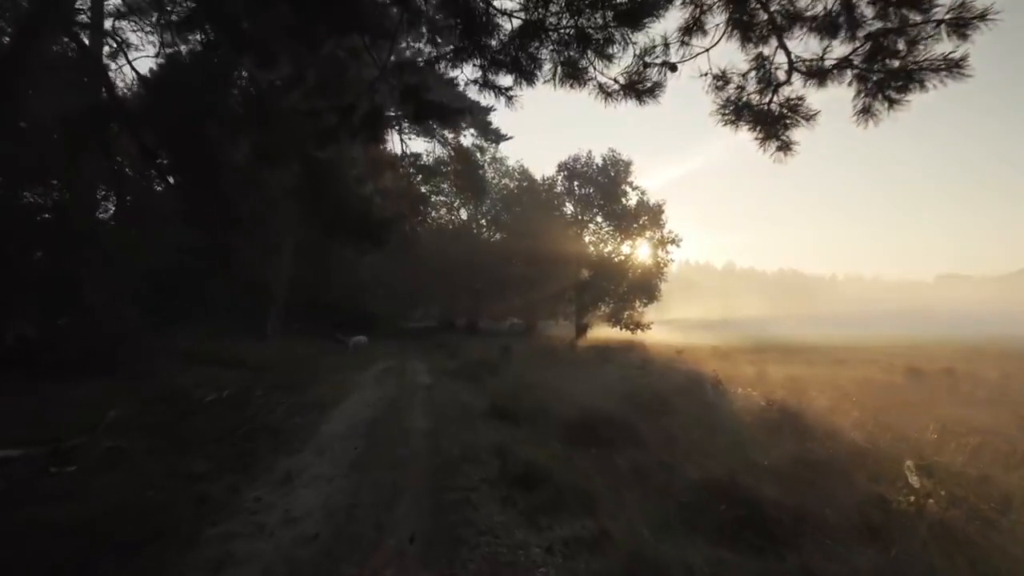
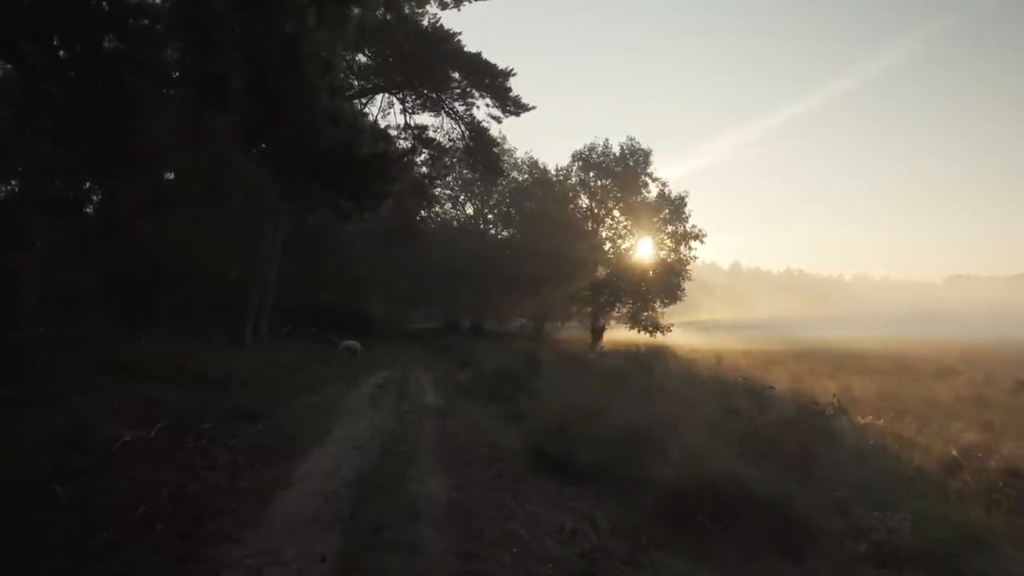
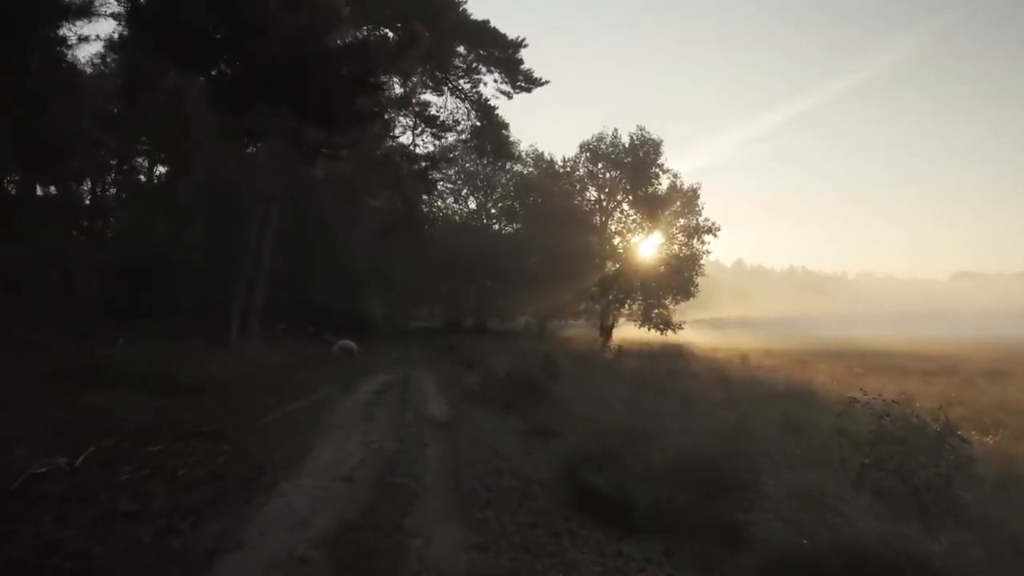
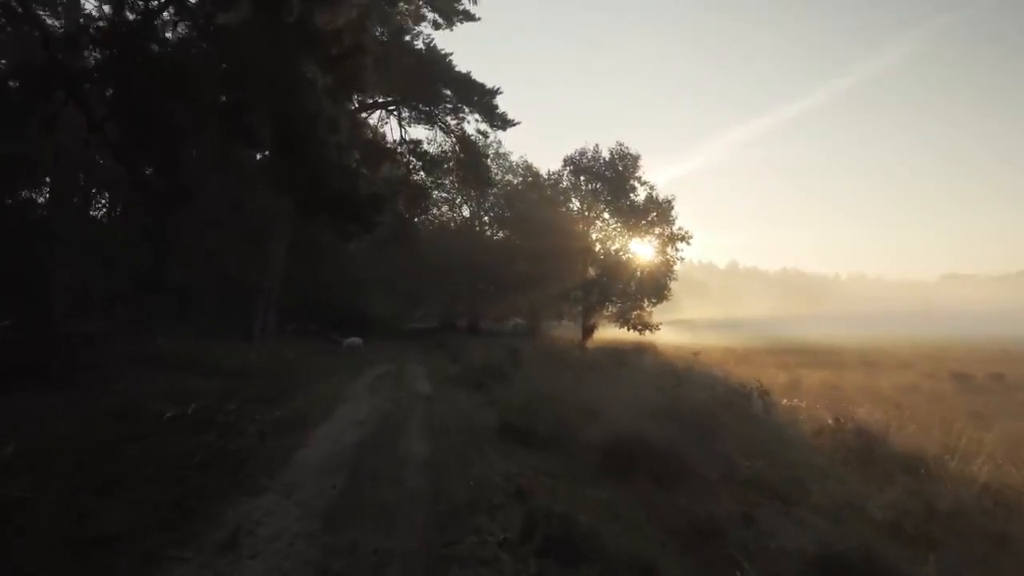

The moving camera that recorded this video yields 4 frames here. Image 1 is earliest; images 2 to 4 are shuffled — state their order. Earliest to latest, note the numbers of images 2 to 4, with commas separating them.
4, 2, 3
